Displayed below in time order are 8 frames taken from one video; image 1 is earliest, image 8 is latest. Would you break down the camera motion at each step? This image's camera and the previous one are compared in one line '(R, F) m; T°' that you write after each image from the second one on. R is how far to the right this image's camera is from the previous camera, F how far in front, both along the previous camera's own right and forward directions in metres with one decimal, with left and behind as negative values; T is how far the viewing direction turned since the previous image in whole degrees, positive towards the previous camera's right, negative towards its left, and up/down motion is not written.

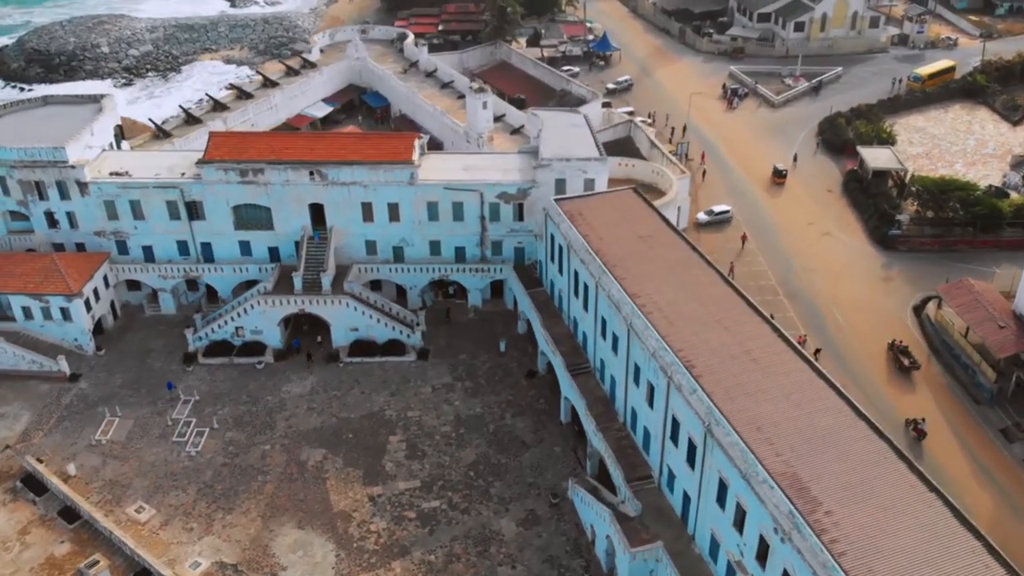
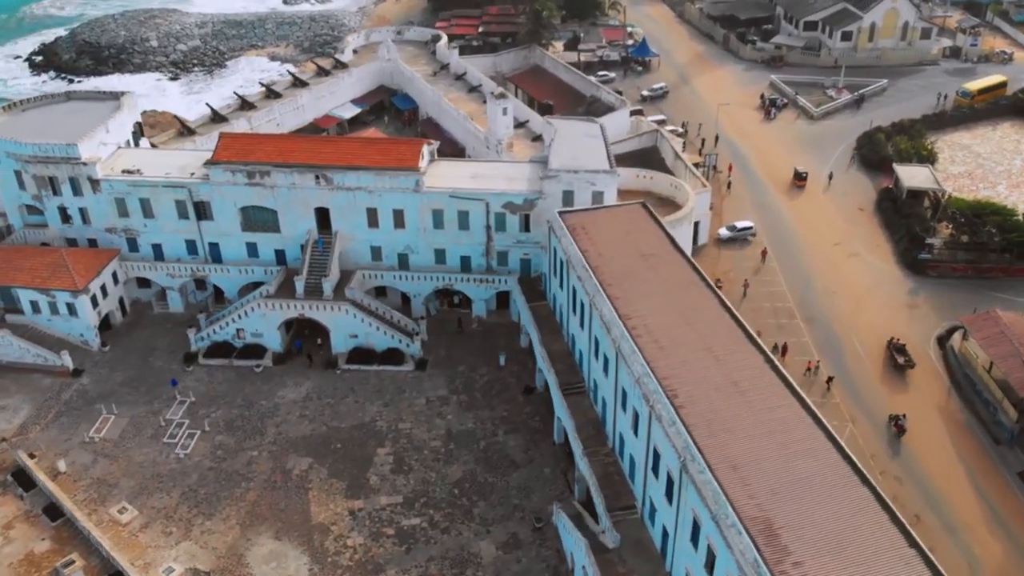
(+2.9, +1.2) m; -4°
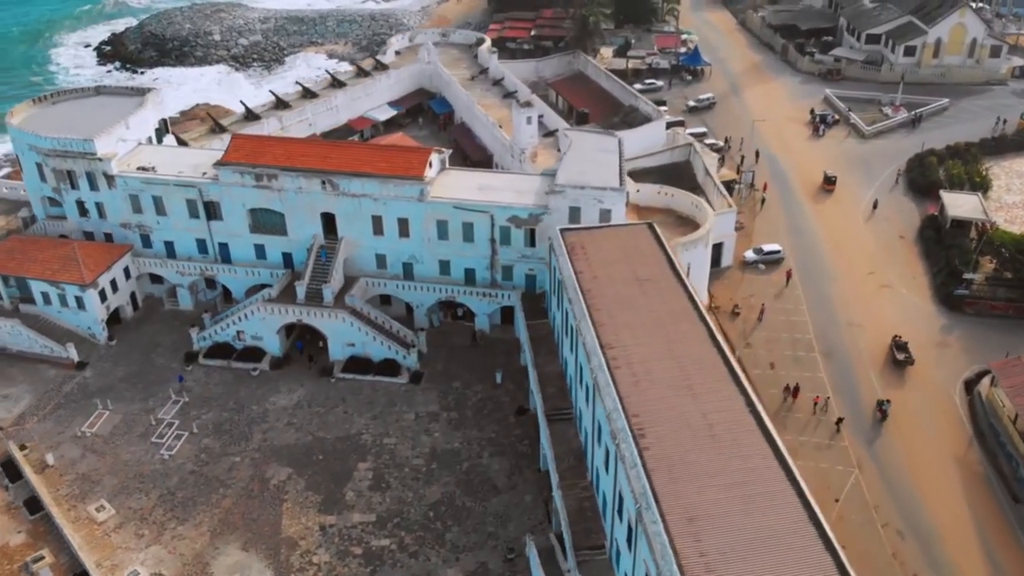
(+3.9, +1.6) m; -5°
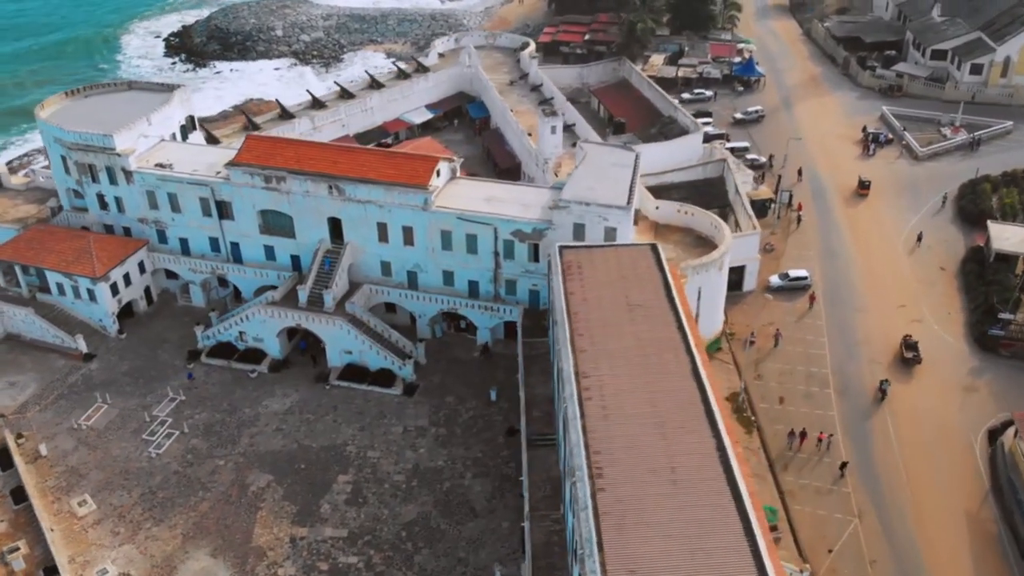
(+3.8, +1.5) m; -5°
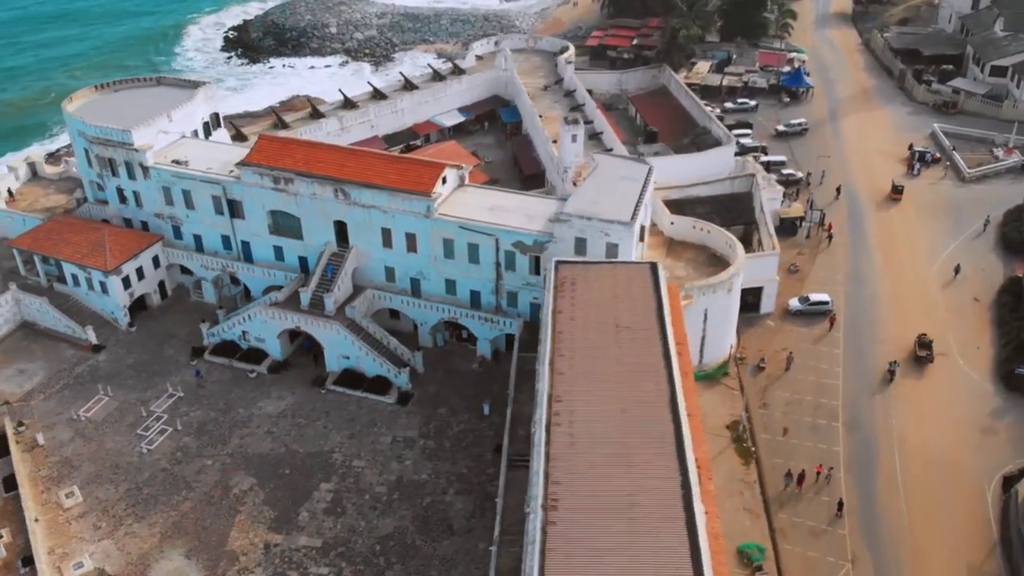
(+3.4, +1.2) m; -4°
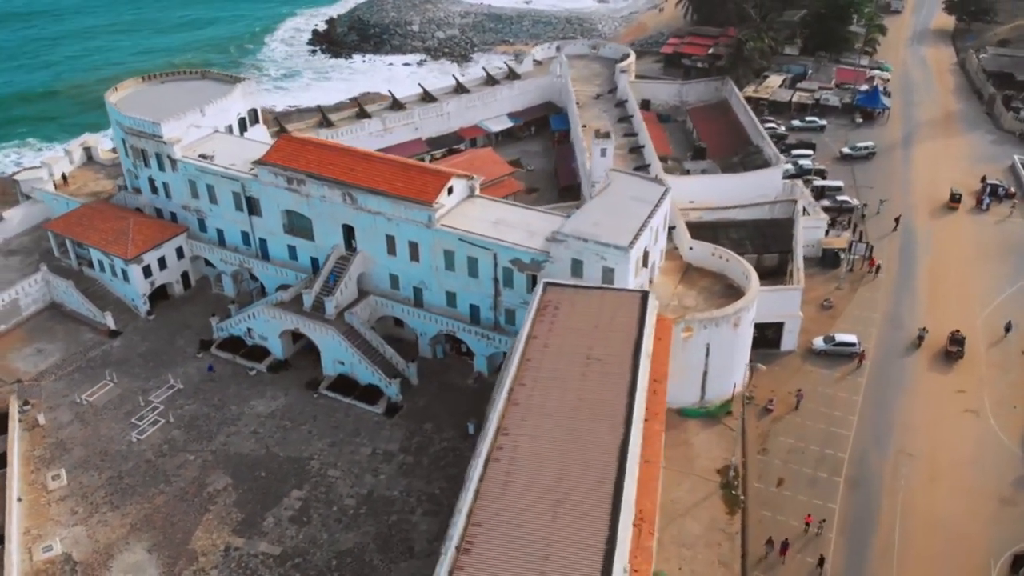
(+5.2, +1.7) m; -7°
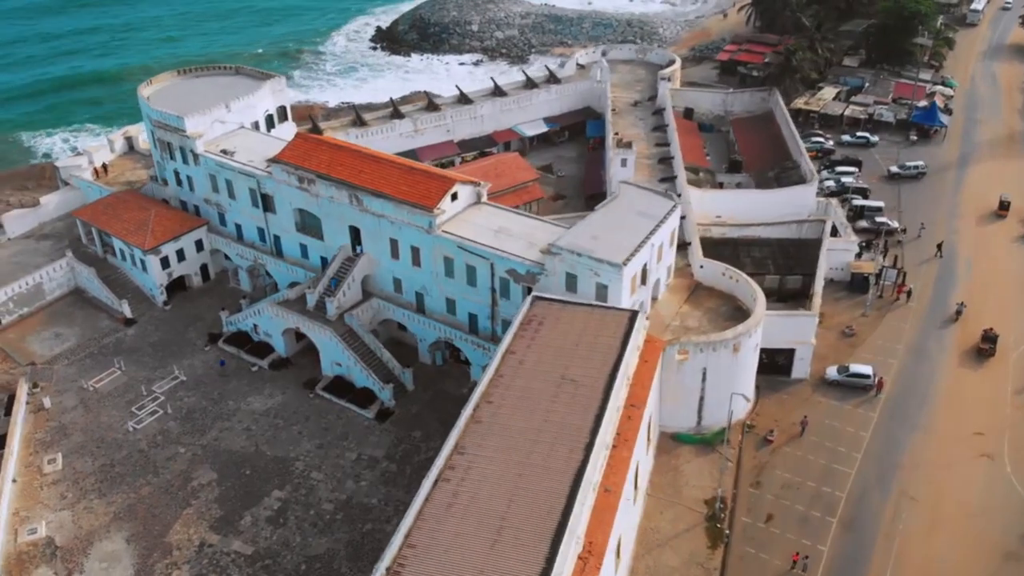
(+3.8, +1.0) m; -5°
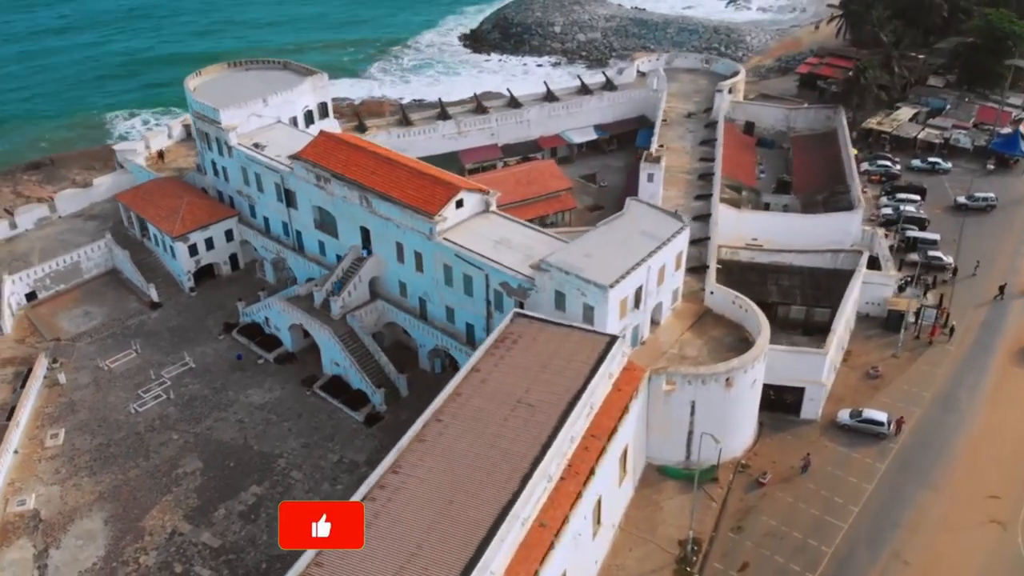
(+5.1, +1.3) m; -7°
